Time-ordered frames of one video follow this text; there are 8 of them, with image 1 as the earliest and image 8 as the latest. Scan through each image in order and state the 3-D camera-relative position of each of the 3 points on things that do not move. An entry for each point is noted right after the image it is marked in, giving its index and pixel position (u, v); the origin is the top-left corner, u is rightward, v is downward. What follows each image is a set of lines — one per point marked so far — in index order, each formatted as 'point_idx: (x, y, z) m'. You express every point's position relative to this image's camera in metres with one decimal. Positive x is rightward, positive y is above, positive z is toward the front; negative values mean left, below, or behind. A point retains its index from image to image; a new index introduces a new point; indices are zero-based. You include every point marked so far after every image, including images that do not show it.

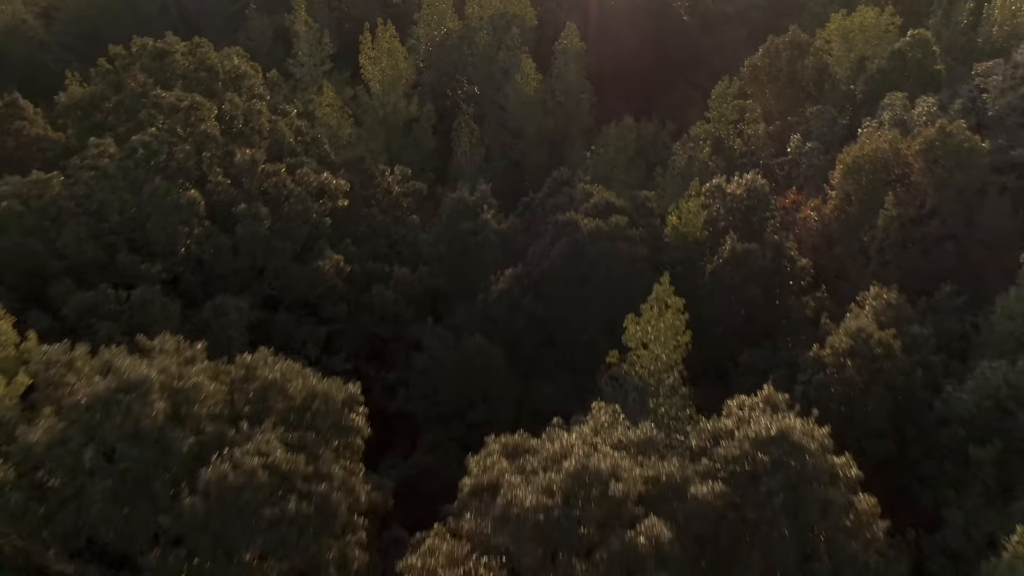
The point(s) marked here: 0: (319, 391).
0: (-2.5, -1.2, +10.9) m
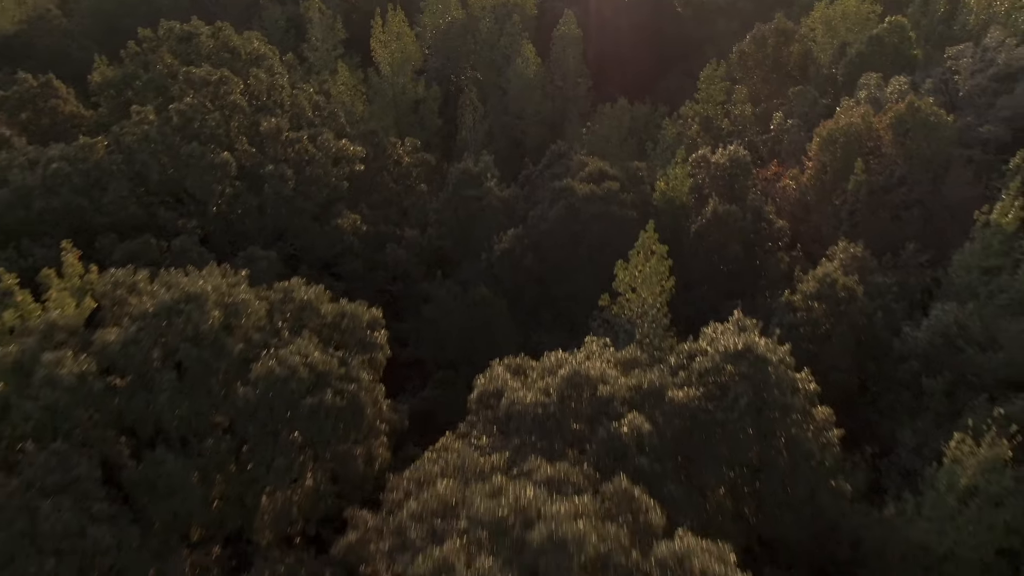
0: (-2.4, -0.3, +12.5) m
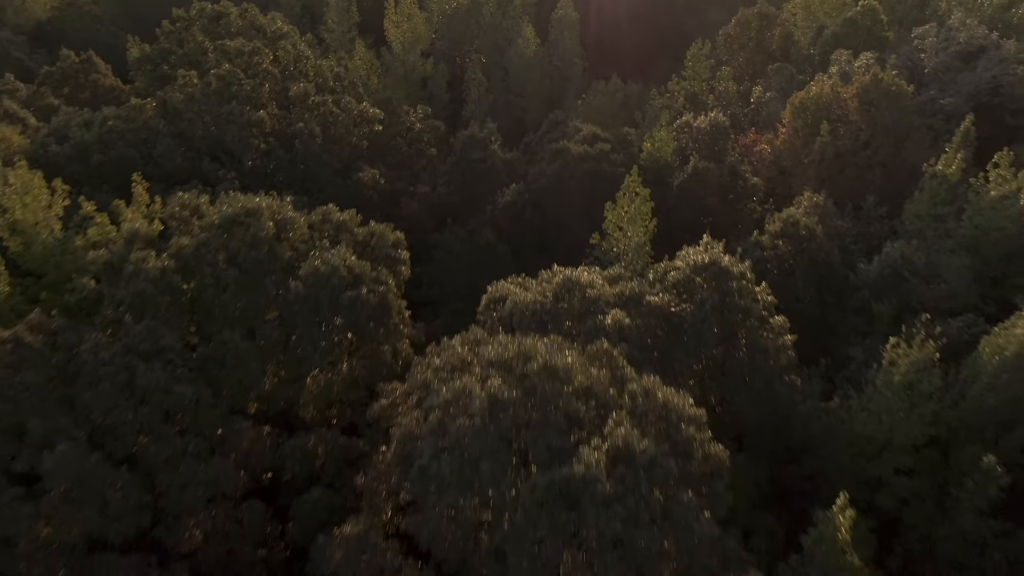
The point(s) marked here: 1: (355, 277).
0: (-2.4, +1.0, +14.8) m
1: (-2.5, +0.2, +13.5) m
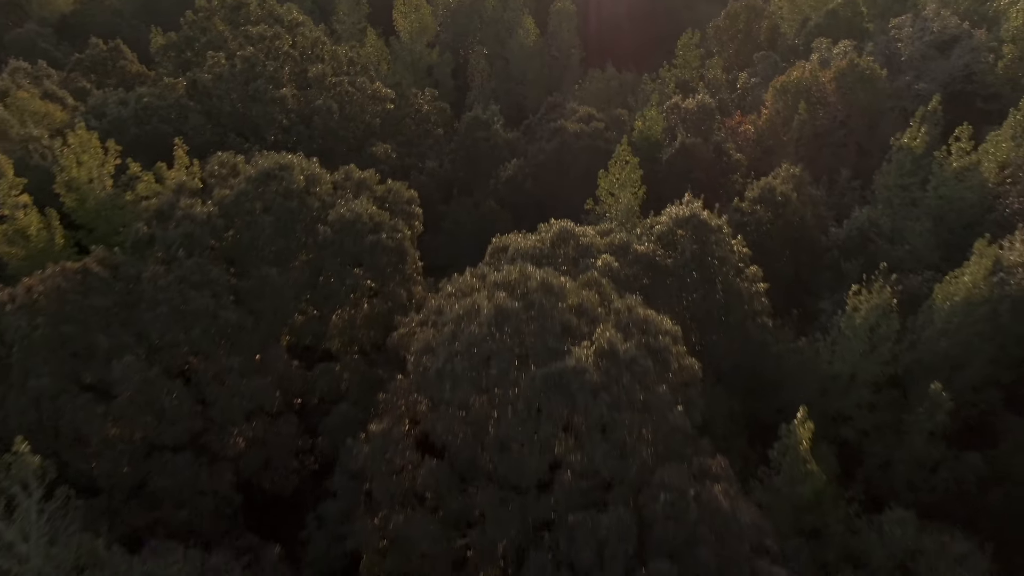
0: (-2.3, +1.9, +16.5) m
1: (-2.4, +1.1, +15.2) m
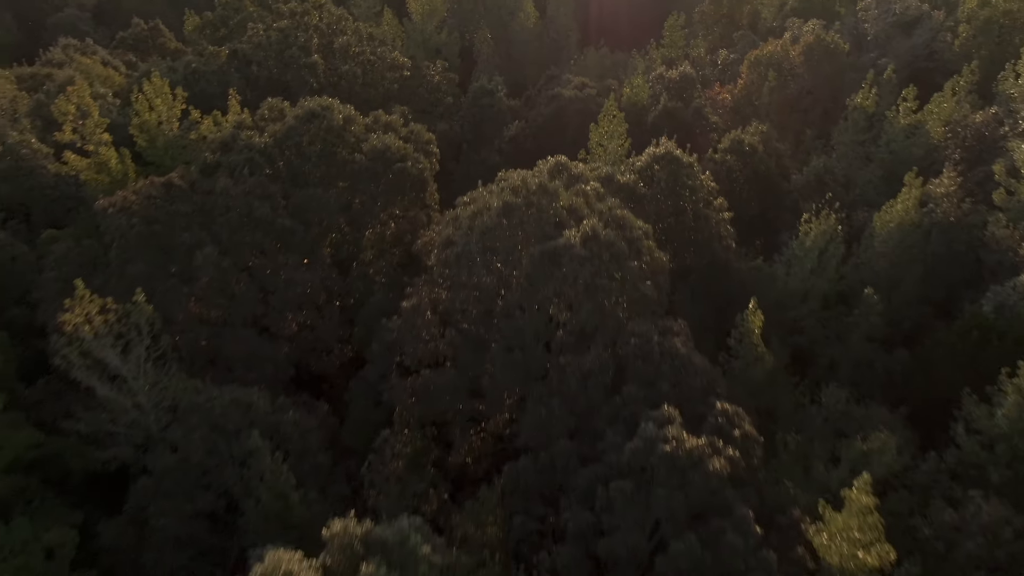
0: (-2.3, +3.6, +19.5) m
1: (-2.4, +2.8, +18.2) m
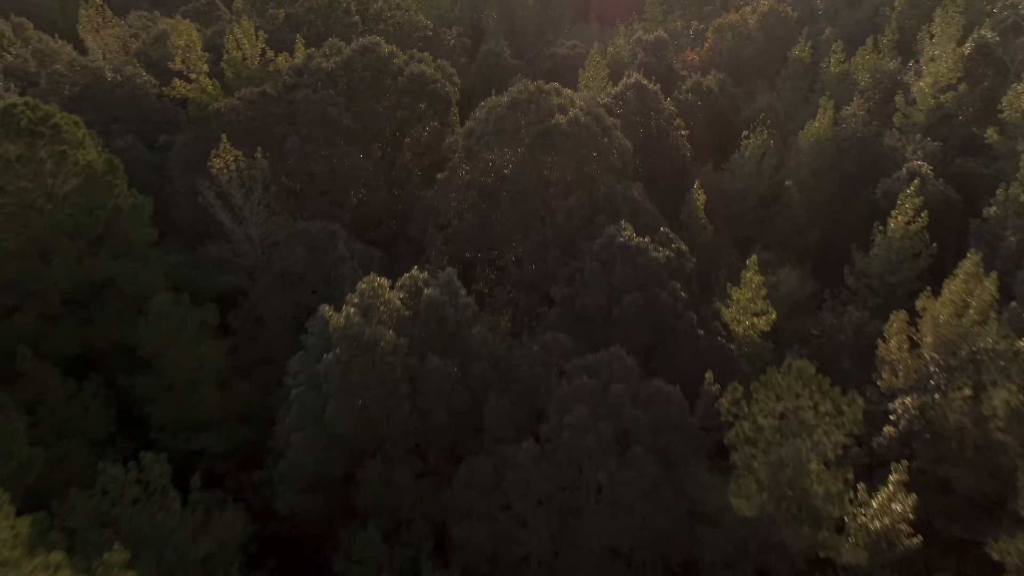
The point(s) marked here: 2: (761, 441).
0: (-2.1, +6.5, +25.0) m
1: (-2.2, +5.7, +23.8) m
2: (+3.8, -2.5, +12.9) m
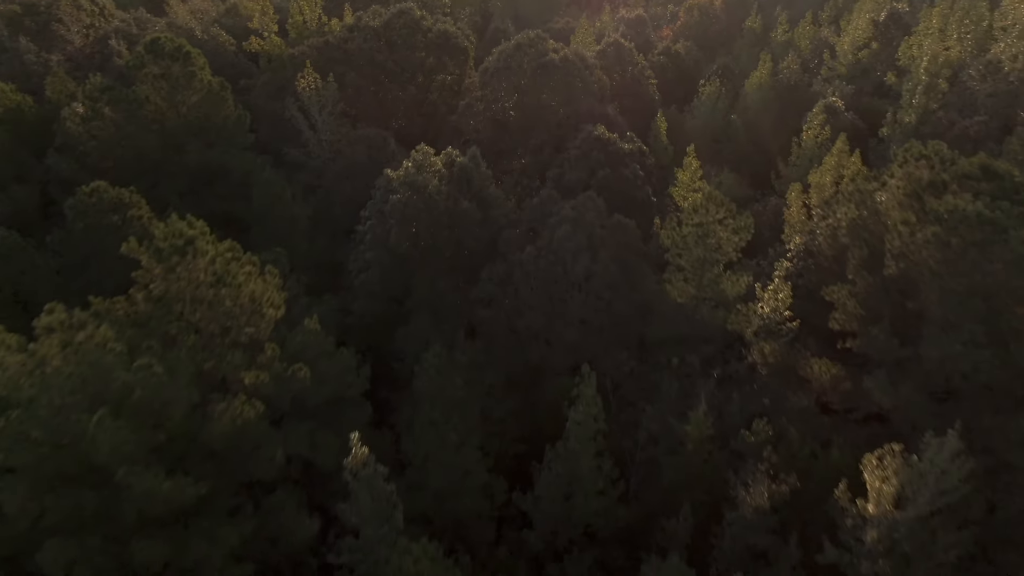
0: (-2.0, +9.6, +31.5) m
1: (-2.1, +8.8, +30.3) m
2: (+4.0, +0.8, +19.3) m
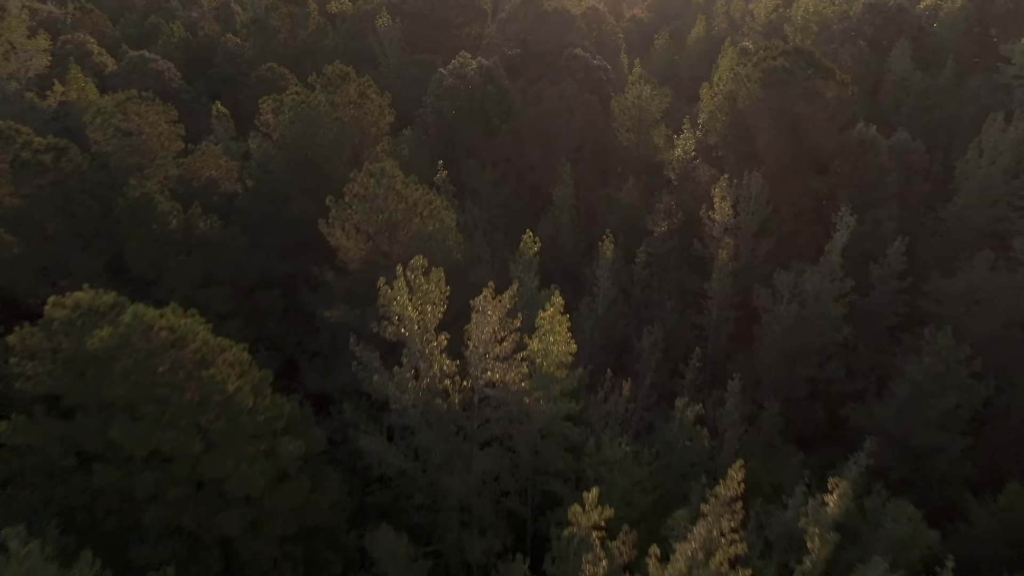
0: (-1.6, +14.8, +43.7) m
1: (-1.7, +14.1, +42.4) m
2: (+4.3, +6.4, +31.2) m
